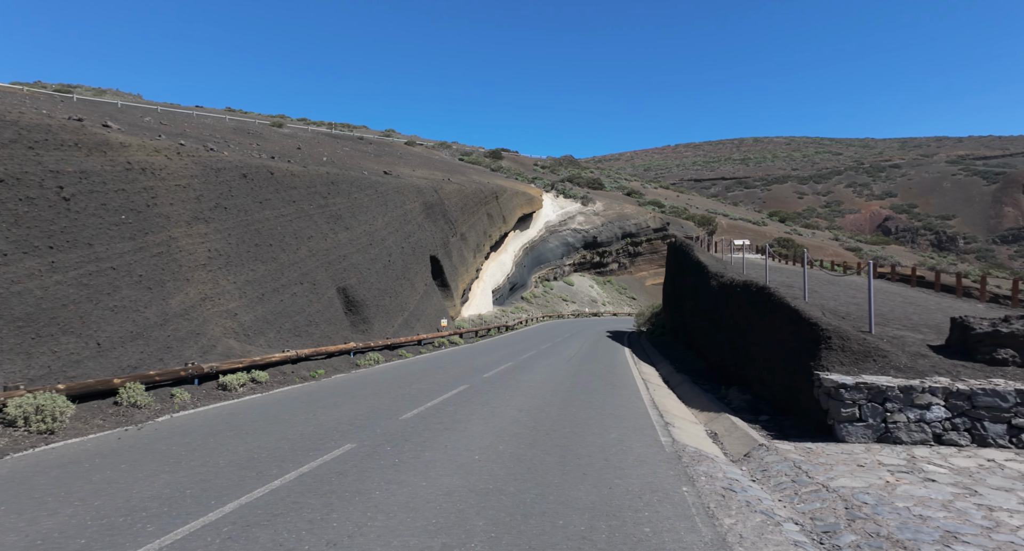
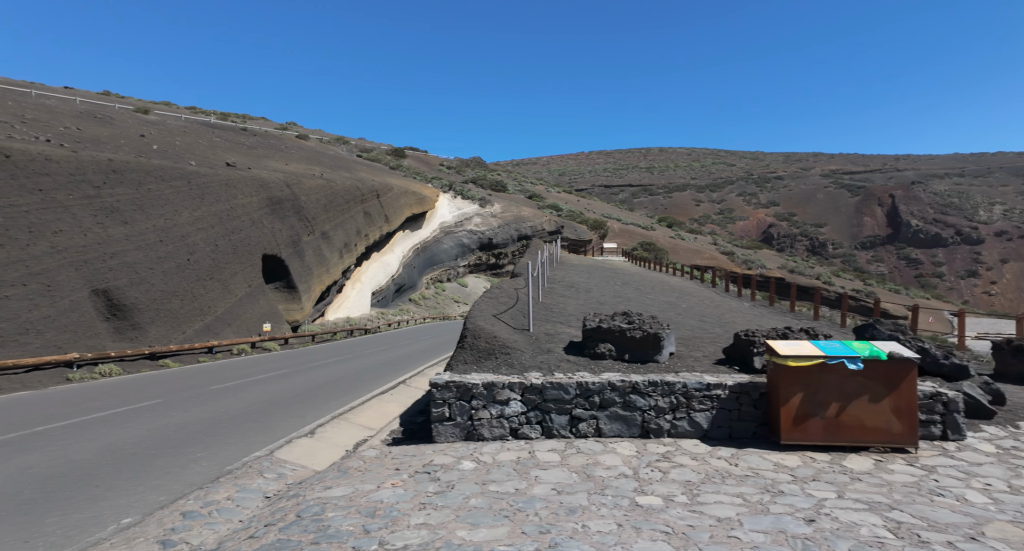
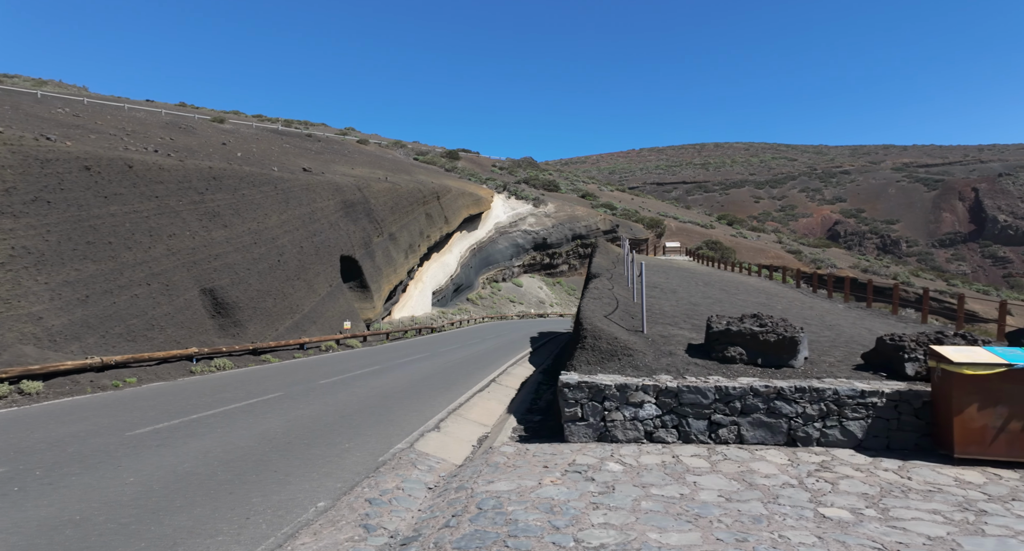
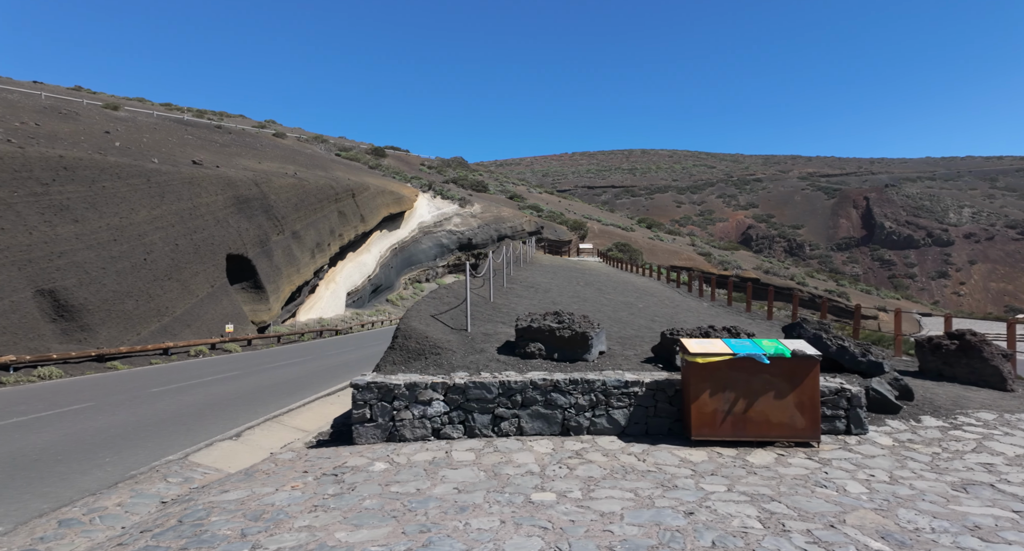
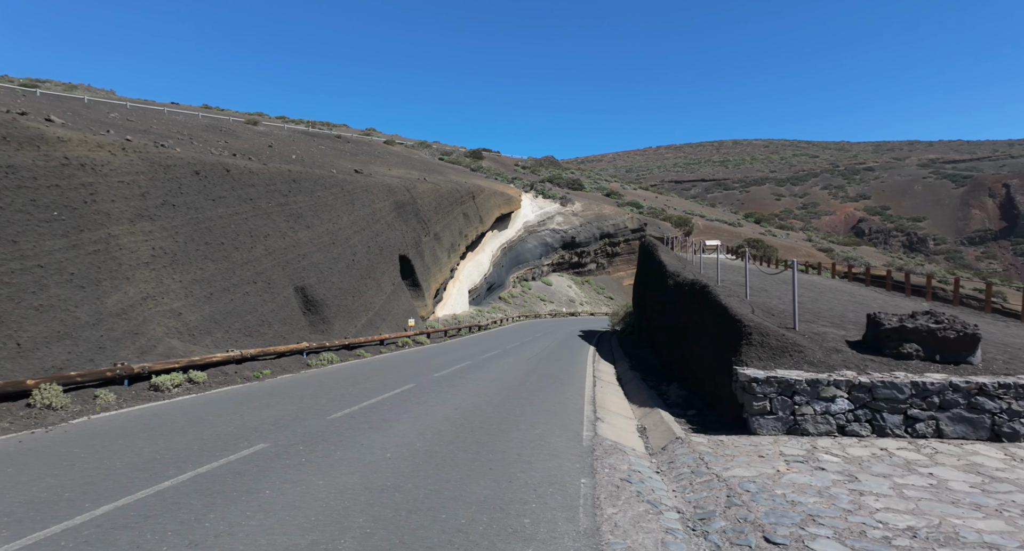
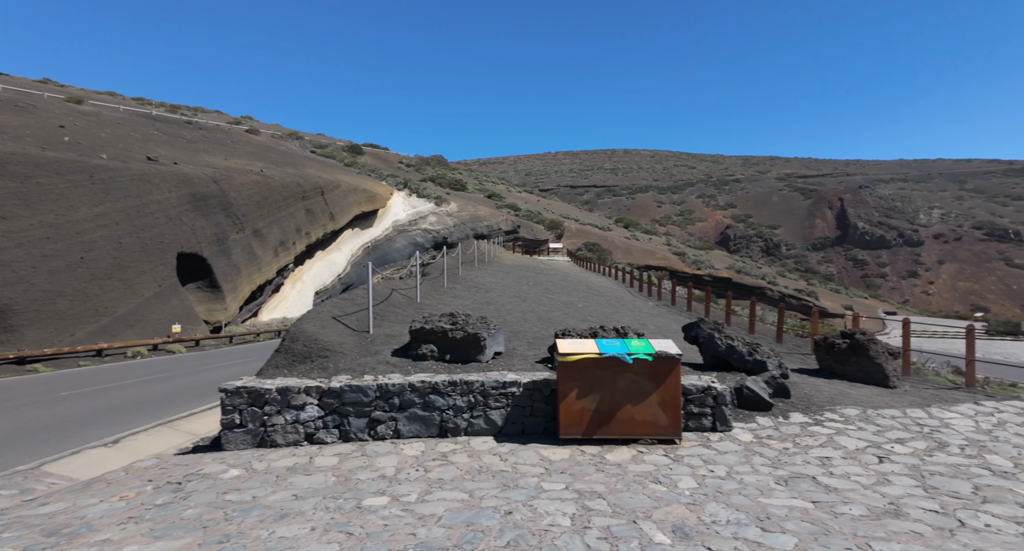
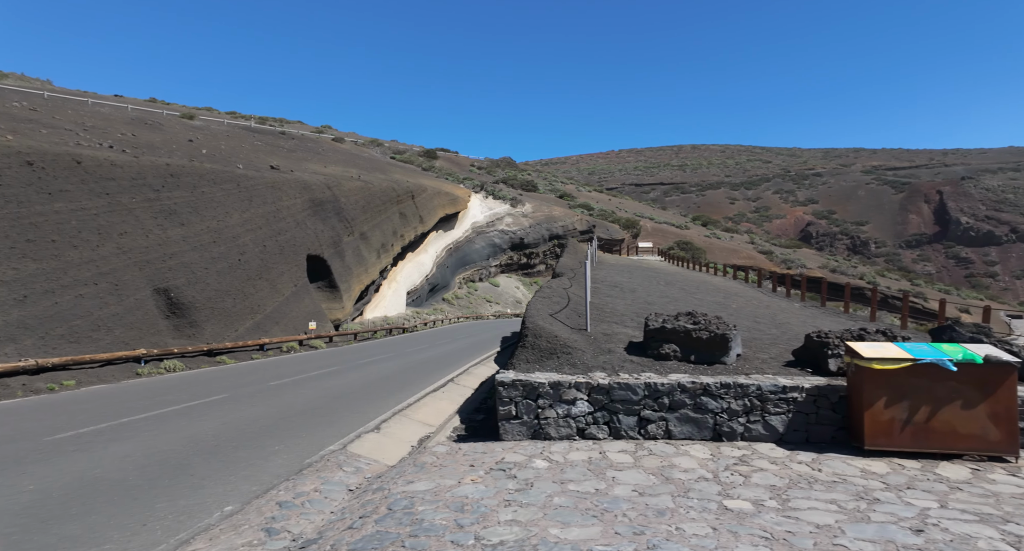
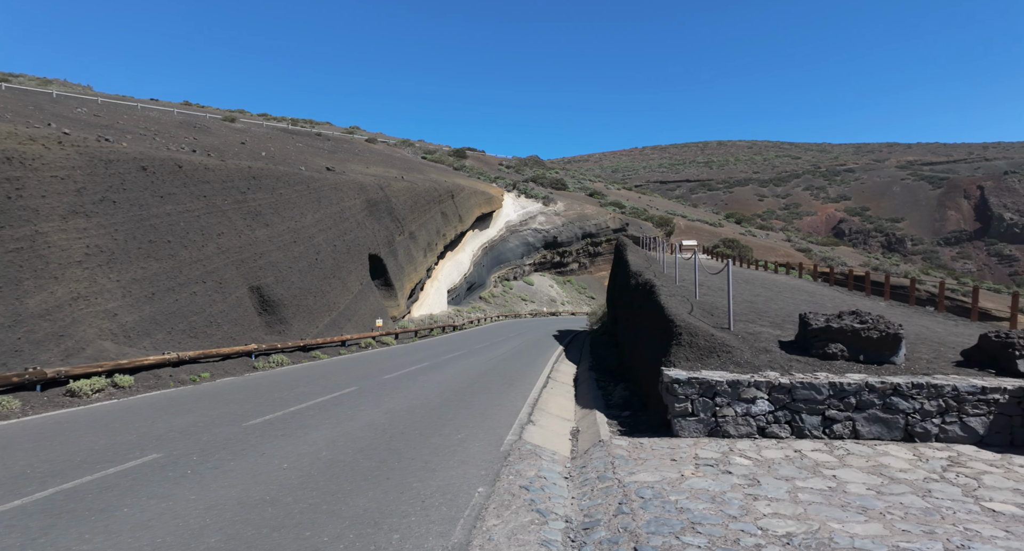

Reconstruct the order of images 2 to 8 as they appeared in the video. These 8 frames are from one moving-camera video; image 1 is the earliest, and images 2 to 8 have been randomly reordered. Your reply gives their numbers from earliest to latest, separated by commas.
5, 8, 3, 7, 2, 4, 6
